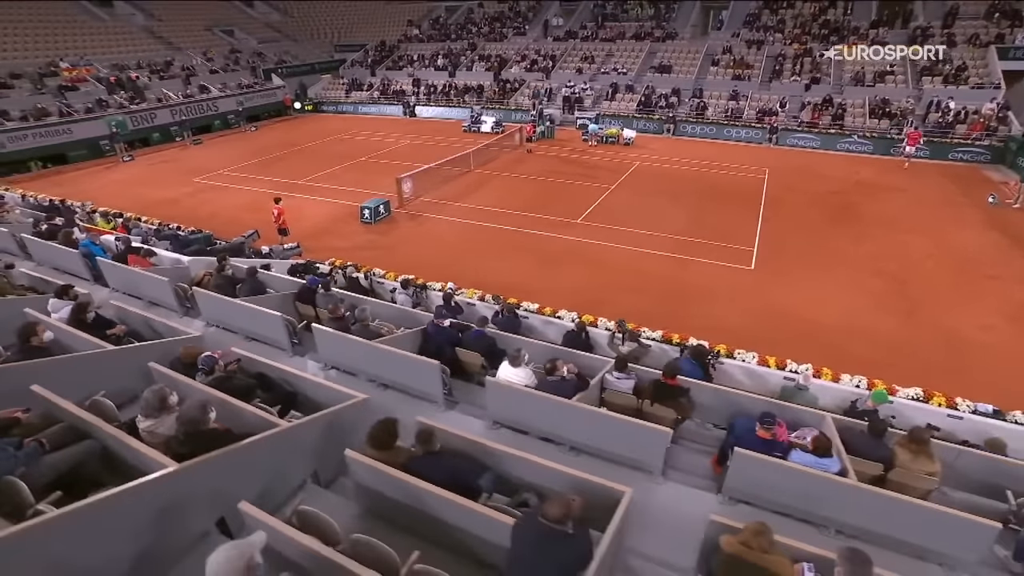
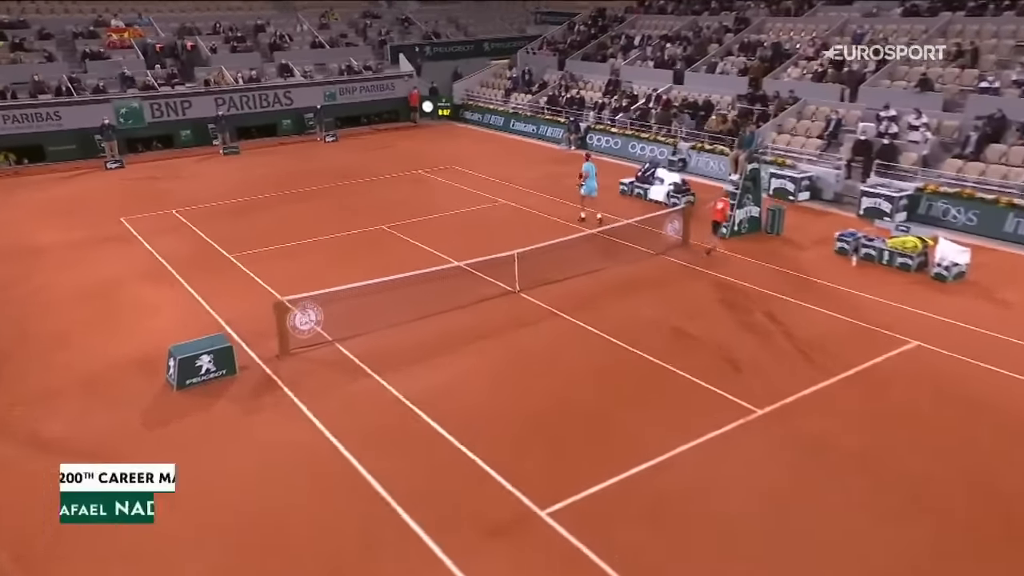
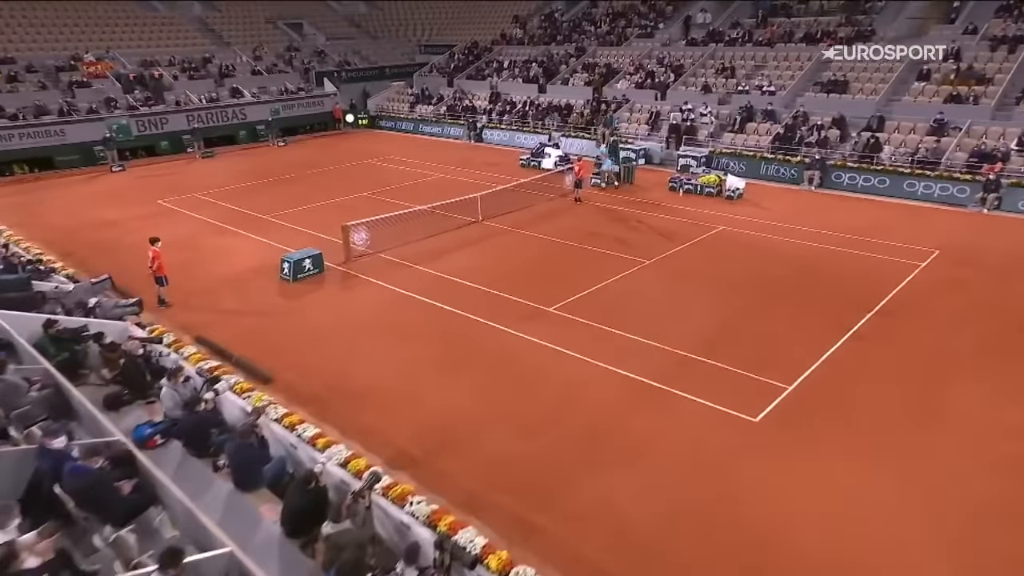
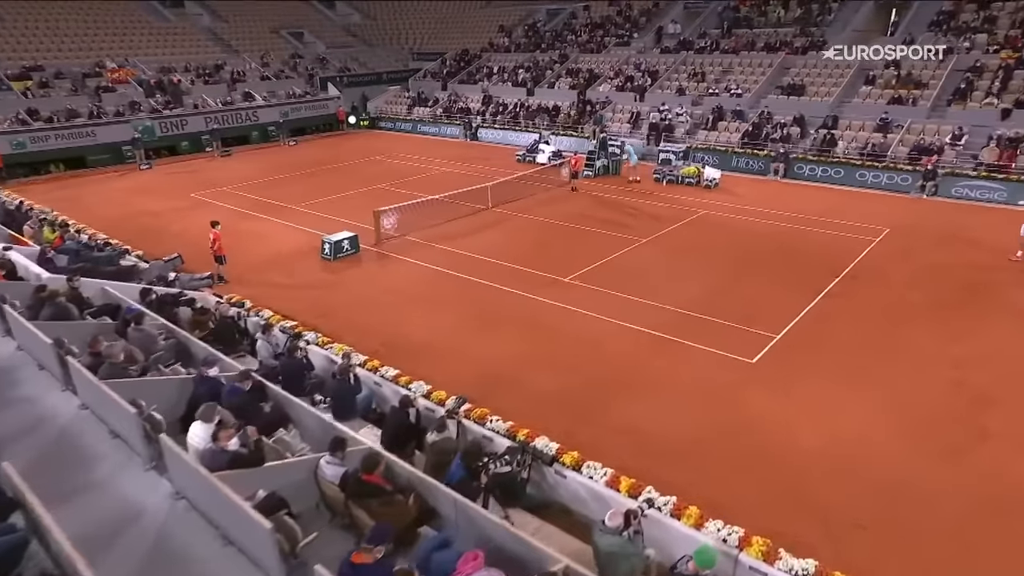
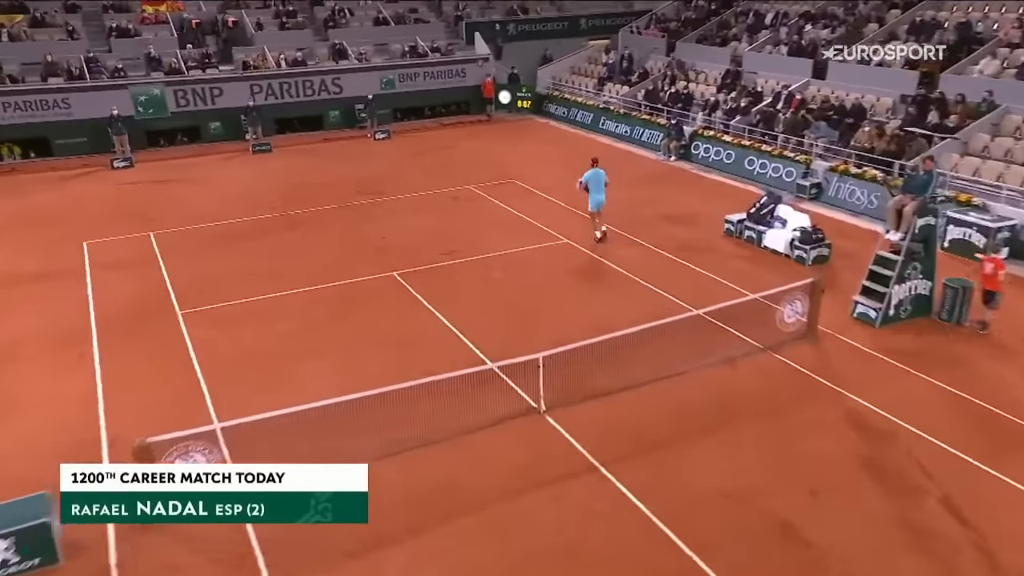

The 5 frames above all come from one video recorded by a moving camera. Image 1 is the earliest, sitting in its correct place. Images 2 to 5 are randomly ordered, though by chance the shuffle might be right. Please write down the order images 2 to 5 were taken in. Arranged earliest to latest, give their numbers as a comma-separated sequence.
4, 3, 2, 5
